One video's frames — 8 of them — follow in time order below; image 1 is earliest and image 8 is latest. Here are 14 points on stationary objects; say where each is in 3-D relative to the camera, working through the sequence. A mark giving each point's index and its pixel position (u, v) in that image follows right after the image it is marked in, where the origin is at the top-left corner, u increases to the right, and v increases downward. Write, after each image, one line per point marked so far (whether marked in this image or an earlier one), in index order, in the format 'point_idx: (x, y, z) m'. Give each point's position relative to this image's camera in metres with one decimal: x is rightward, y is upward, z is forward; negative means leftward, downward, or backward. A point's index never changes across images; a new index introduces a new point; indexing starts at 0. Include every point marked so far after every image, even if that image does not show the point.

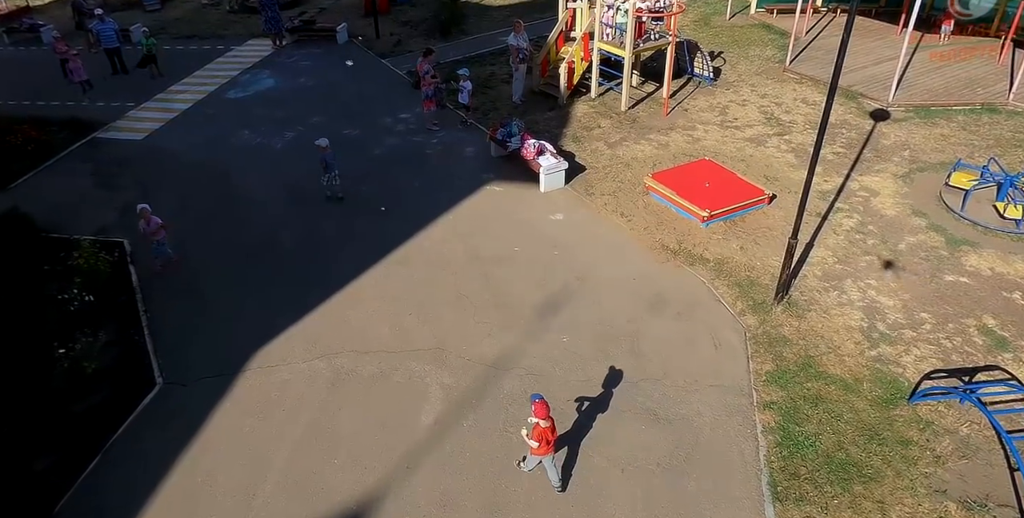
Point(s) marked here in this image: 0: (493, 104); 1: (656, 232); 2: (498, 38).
0: (-0.4, +3.2, +13.4) m
1: (+2.1, +0.4, +9.4) m
2: (-0.4, +5.8, +17.0) m
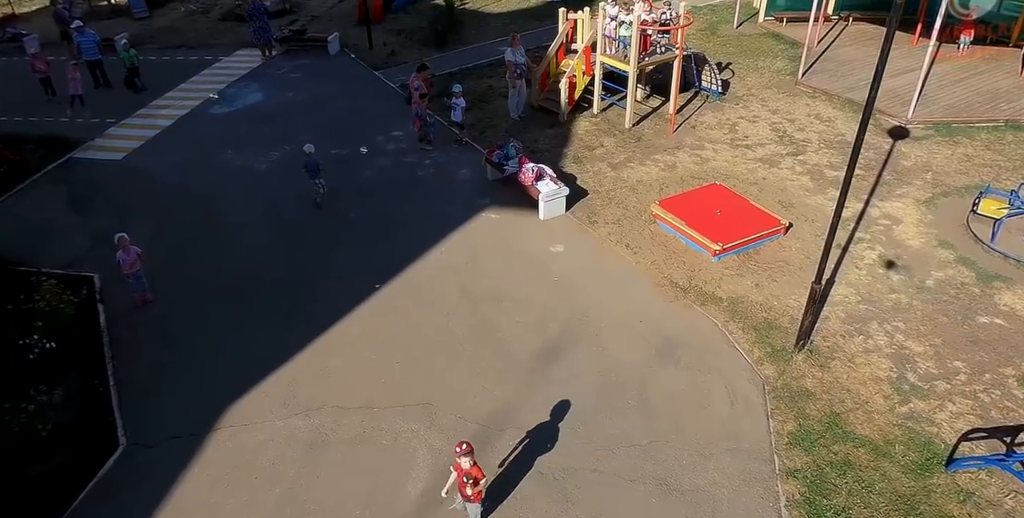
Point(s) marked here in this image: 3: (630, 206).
0: (-0.4, +2.8, +12.8) m
1: (+2.1, -0.1, +8.8) m
2: (-0.4, +5.4, +16.3) m
3: (+1.8, +0.8, +10.0) m
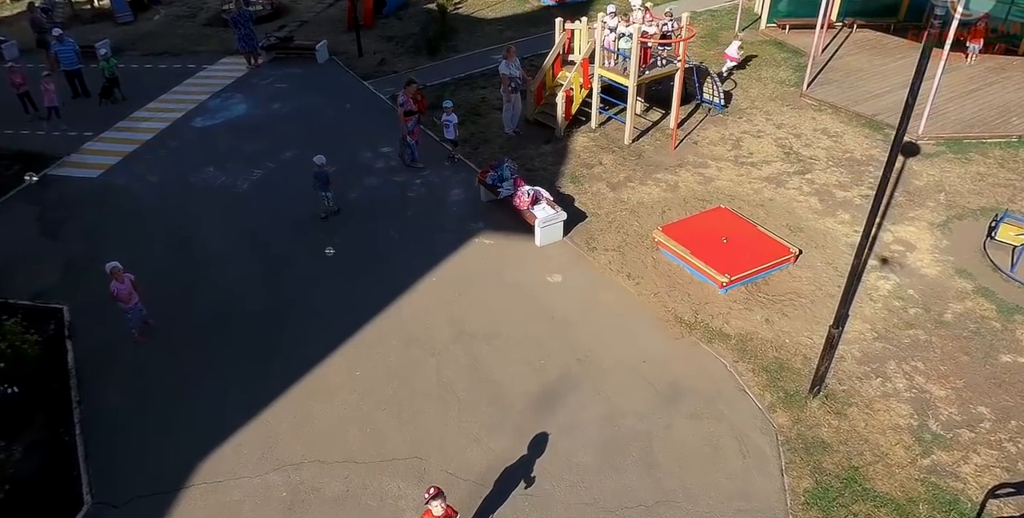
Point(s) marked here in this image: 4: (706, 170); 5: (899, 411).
0: (-0.5, +2.4, +12.3) m
1: (+2.0, -0.5, +8.3) m
2: (-0.6, +5.0, +15.8) m
3: (+1.8, +0.4, +9.5) m
4: (+3.3, +1.5, +11.0) m
5: (+4.2, -1.6, +6.9) m
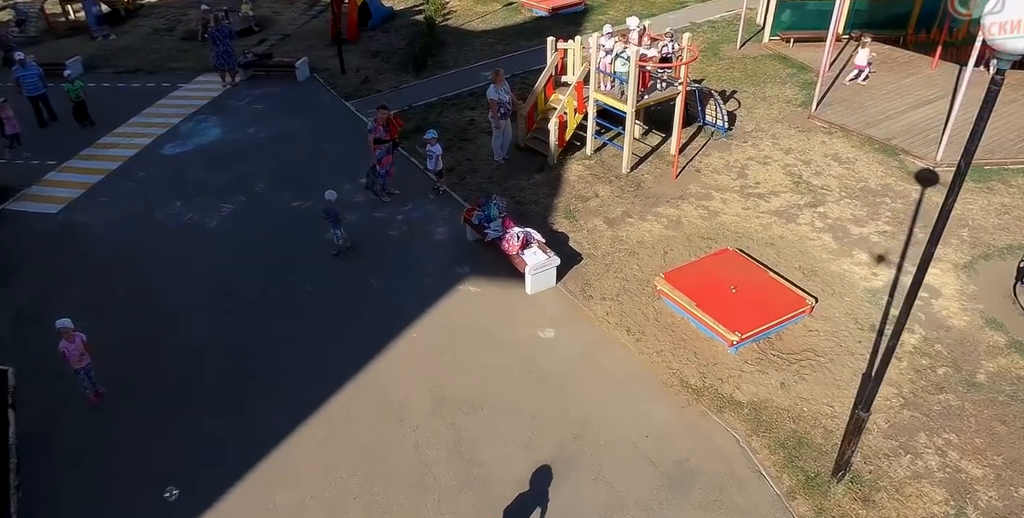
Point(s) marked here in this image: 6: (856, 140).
0: (-0.7, +1.7, +11.5) m
1: (+1.9, -1.2, +7.5) m
2: (-0.8, +4.3, +15.0) m
3: (+1.6, -0.2, +8.8) m
4: (+3.2, +0.9, +10.2) m
5: (+4.0, -2.3, +6.1) m
6: (+6.2, +2.1, +11.6) m
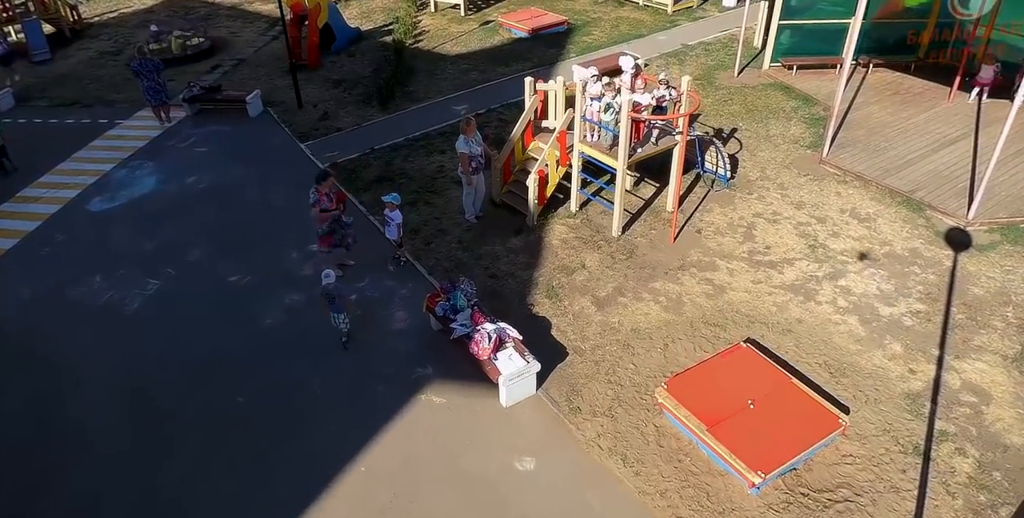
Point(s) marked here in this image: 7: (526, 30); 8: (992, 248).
0: (-1.1, +0.5, +10.0) m
1: (+1.6, -2.3, +6.1) m
2: (-1.3, +3.2, +13.5) m
3: (+1.3, -1.4, +7.4) m
4: (+2.8, -0.2, +8.9) m
5: (+3.8, -3.4, +4.8) m
6: (+5.8, +1.1, +10.3) m
7: (+0.4, +6.0, +16.8) m
8: (+6.9, +0.2, +9.2) m
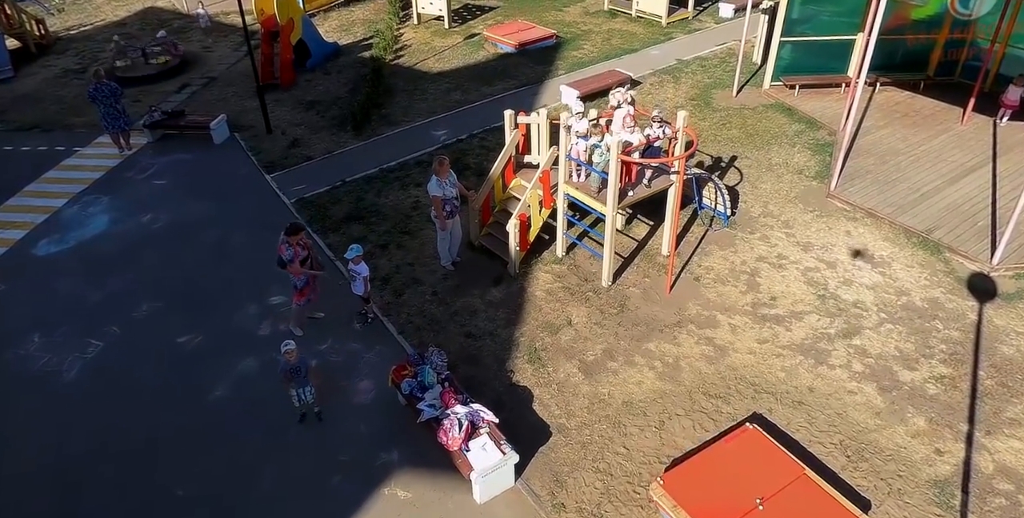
0: (-1.4, -0.2, +9.1) m
1: (+1.3, -3.0, +5.3) m
2: (-1.6, +2.5, +12.6) m
3: (+1.0, -2.1, +6.5) m
4: (+2.5, -0.9, +8.0) m
5: (+3.6, -4.1, +3.9) m
6: (+5.5, +0.4, +9.4) m
7: (0.0, +5.3, +15.9) m
8: (+6.6, -0.5, +8.3) m
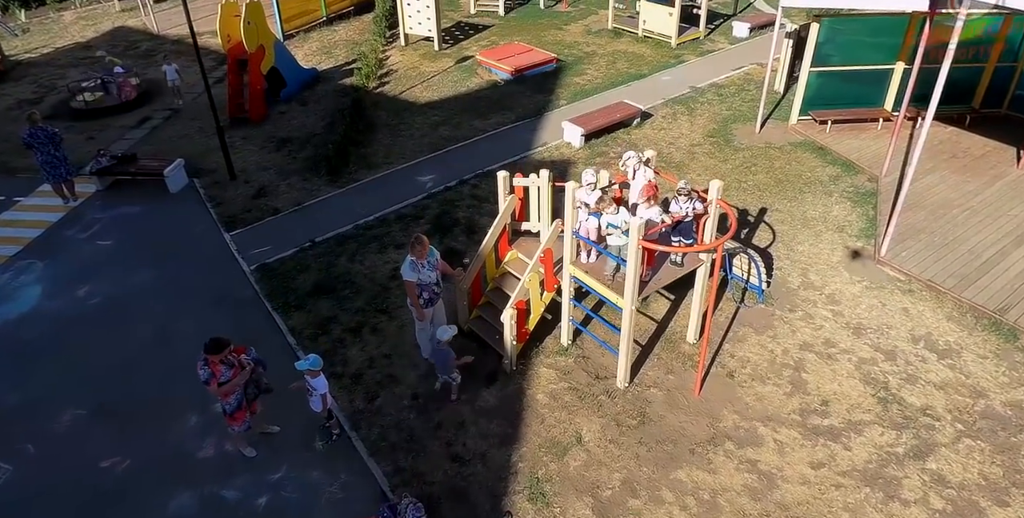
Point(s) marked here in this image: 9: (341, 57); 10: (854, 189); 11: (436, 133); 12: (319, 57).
0: (-1.4, -1.3, +7.7) m
1: (+1.3, -4.1, +3.8) m
2: (-1.7, +1.4, +11.1) m
3: (+1.0, -3.2, +5.0) m
4: (+2.5, -2.0, +6.5) m
5: (+3.6, -5.1, +2.5) m
6: (+5.5, -0.6, +8.0) m
7: (-0.1, +4.2, +14.5) m
8: (+6.5, -1.5, +6.9) m
9: (-4.4, +5.2, +16.6) m
10: (+5.5, +1.1, +10.2) m
11: (-1.5, +2.5, +12.7) m
12: (-5.0, +5.3, +16.7) m
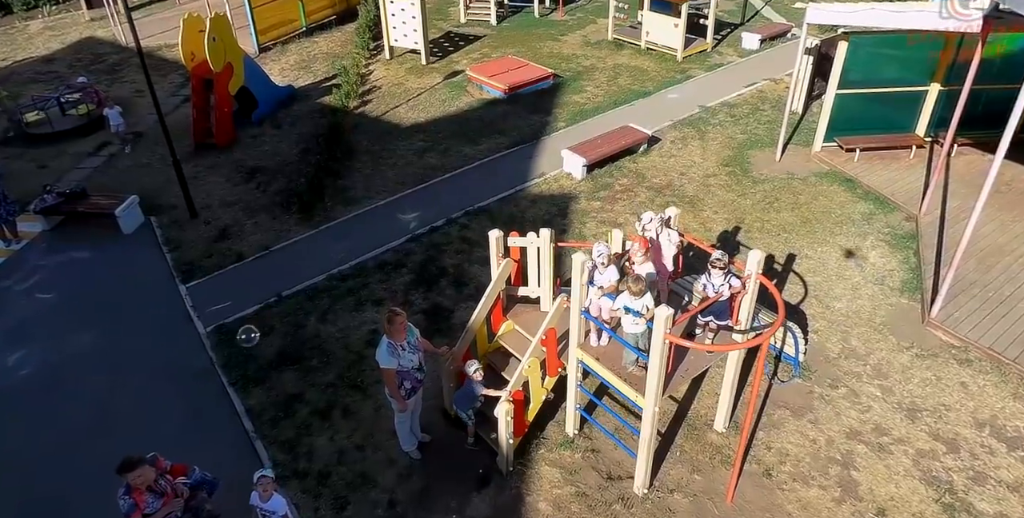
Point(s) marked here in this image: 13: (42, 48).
0: (-1.5, -2.1, +6.5) m
1: (+1.4, -4.9, +2.6) m
2: (-1.8, +0.6, +9.9) m
3: (+1.0, -3.9, +3.9) m
4: (+2.5, -2.7, +5.4) m
5: (+3.6, -5.9, +1.3) m
6: (+5.4, -1.4, +6.9) m
7: (-0.2, +3.5, +13.3) m
8: (+6.5, -2.3, +5.7) m
9: (-4.6, +4.5, +15.3) m
10: (+5.4, +0.4, +9.1) m
11: (-1.6, +1.8, +11.5) m
12: (-5.2, +4.5, +15.4) m
13: (-14.0, +6.4, +19.1) m
